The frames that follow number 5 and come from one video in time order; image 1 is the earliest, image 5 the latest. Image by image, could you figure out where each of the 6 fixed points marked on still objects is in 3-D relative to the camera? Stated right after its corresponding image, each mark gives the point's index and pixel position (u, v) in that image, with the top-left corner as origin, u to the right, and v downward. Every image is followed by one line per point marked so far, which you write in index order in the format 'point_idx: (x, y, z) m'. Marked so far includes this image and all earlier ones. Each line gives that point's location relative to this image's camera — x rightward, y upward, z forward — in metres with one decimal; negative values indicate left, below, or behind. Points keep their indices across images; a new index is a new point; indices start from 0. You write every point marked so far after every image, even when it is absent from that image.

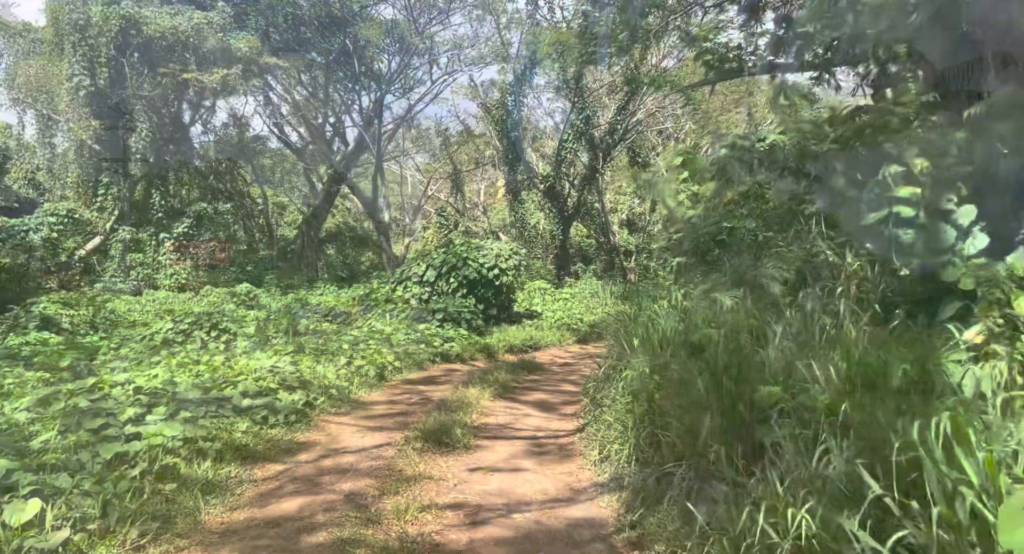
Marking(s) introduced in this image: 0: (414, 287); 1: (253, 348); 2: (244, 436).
0: (-1.5, -0.2, +13.4) m
1: (-2.5, -0.7, +8.5) m
2: (-1.5, -0.9, +5.0) m
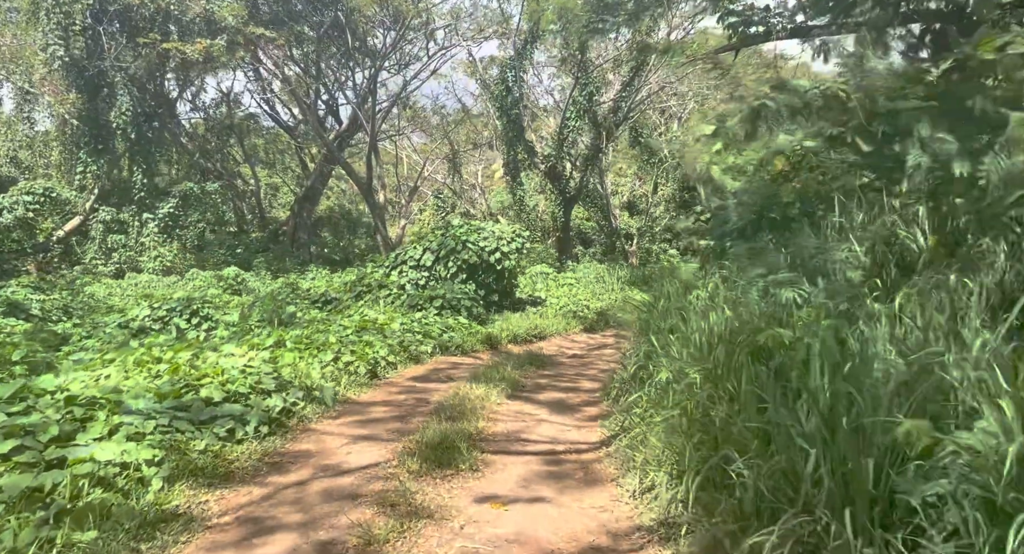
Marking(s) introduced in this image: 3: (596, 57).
0: (-1.5, +0.1, +12.5) m
1: (-2.4, -0.5, +7.6) m
2: (-1.5, -0.8, +4.1) m
3: (+1.6, +4.2, +17.2) m
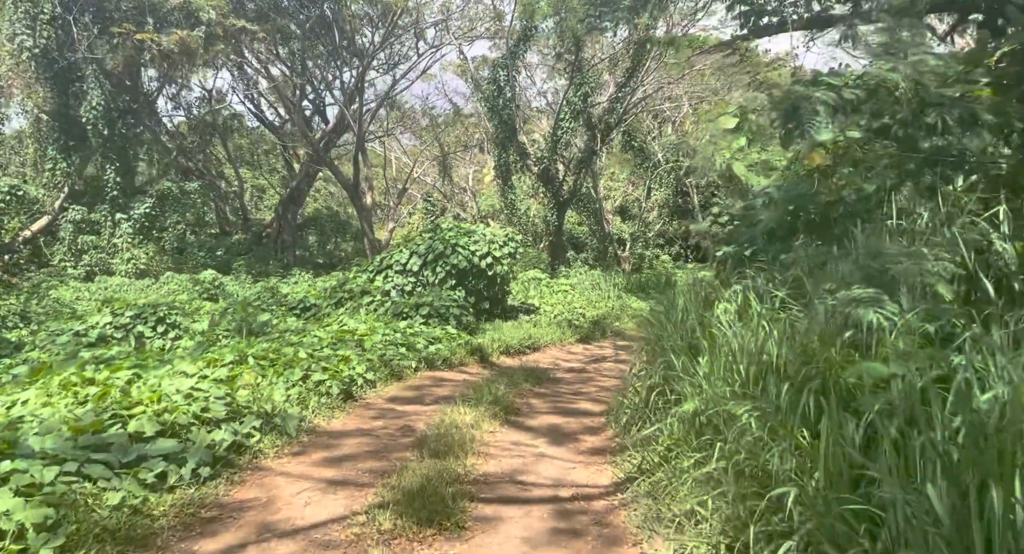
0: (-1.6, 0.0, +11.7) m
1: (-2.5, -0.6, +6.8) m
2: (-1.5, -0.9, +3.3) m
3: (+1.5, +4.1, +16.4) m
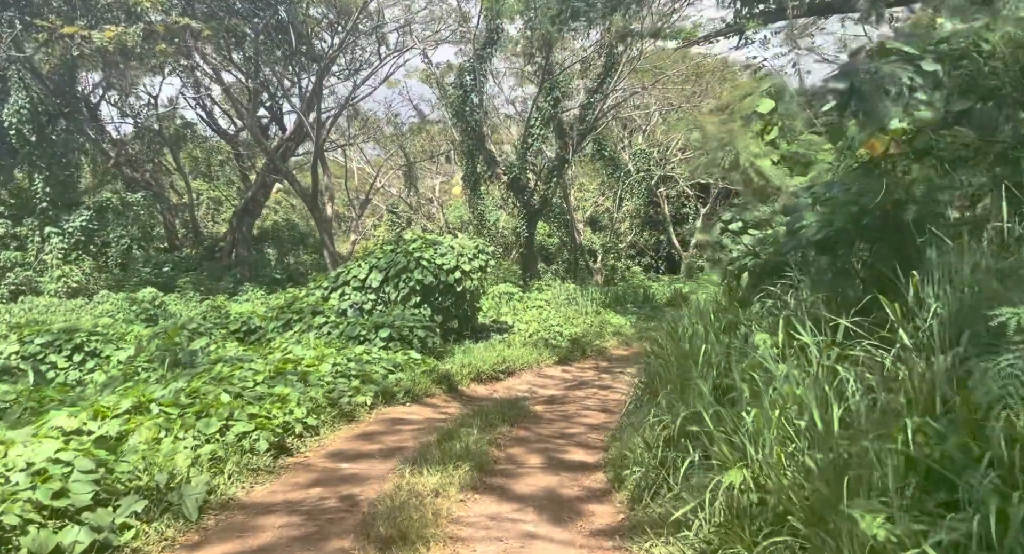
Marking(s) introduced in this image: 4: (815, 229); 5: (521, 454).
0: (-1.9, -0.2, +10.4) m
1: (-2.6, -0.7, +5.5) m
2: (-1.5, -1.0, +2.0) m
3: (+0.9, +3.8, +15.3) m
4: (+1.4, +0.2, +4.0) m
5: (0.0, -1.1, +5.3) m
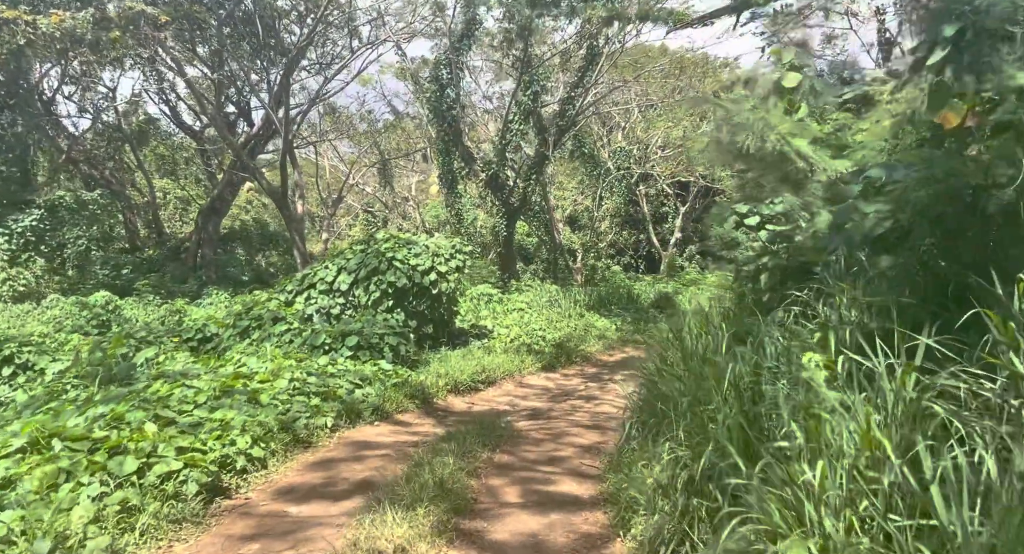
0: (-2.1, -0.2, +9.6) m
1: (-2.7, -0.8, +4.6) m
2: (-1.5, -1.0, +1.2) m
3: (+0.5, +3.8, +14.5) m
4: (+1.3, +0.2, +3.2) m
5: (-0.1, -1.1, +4.5) m
